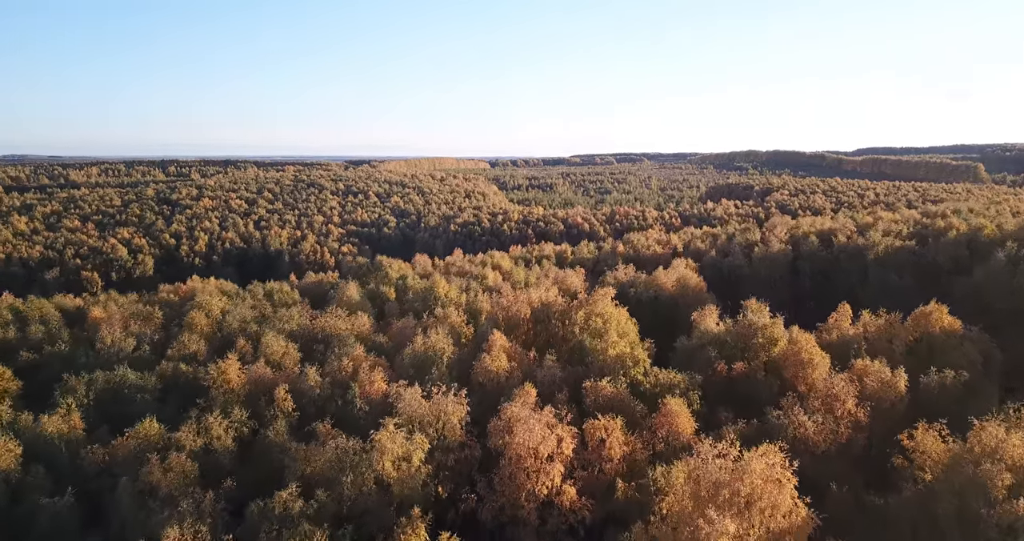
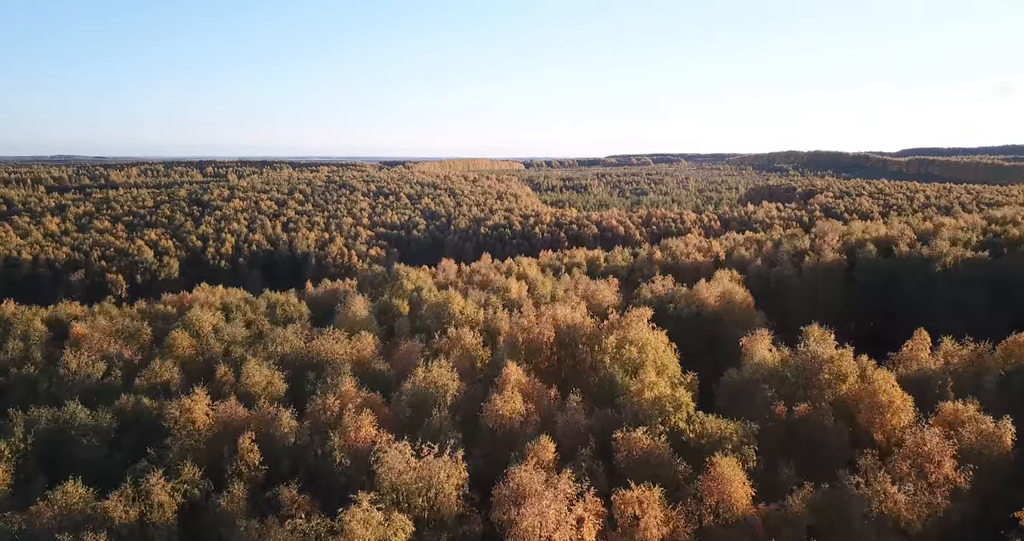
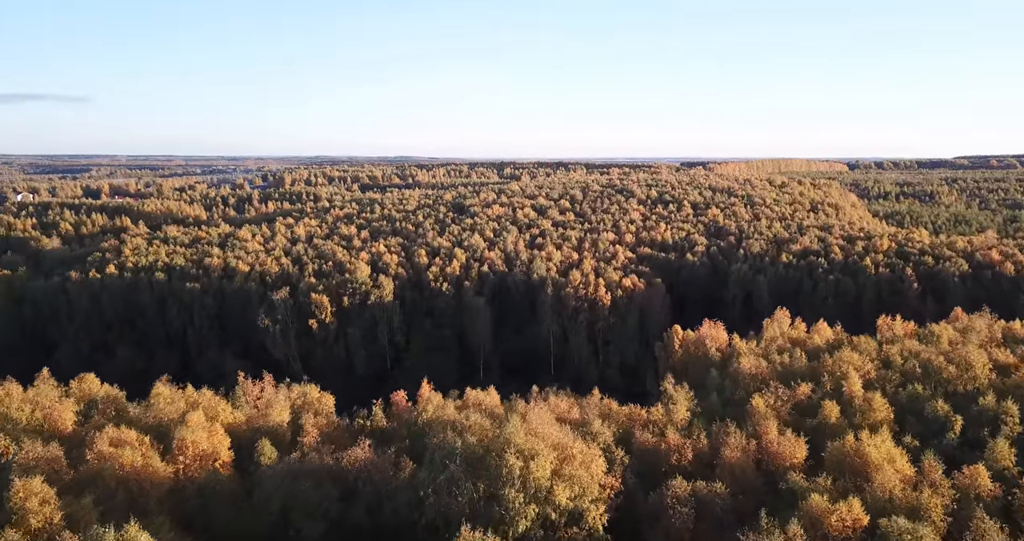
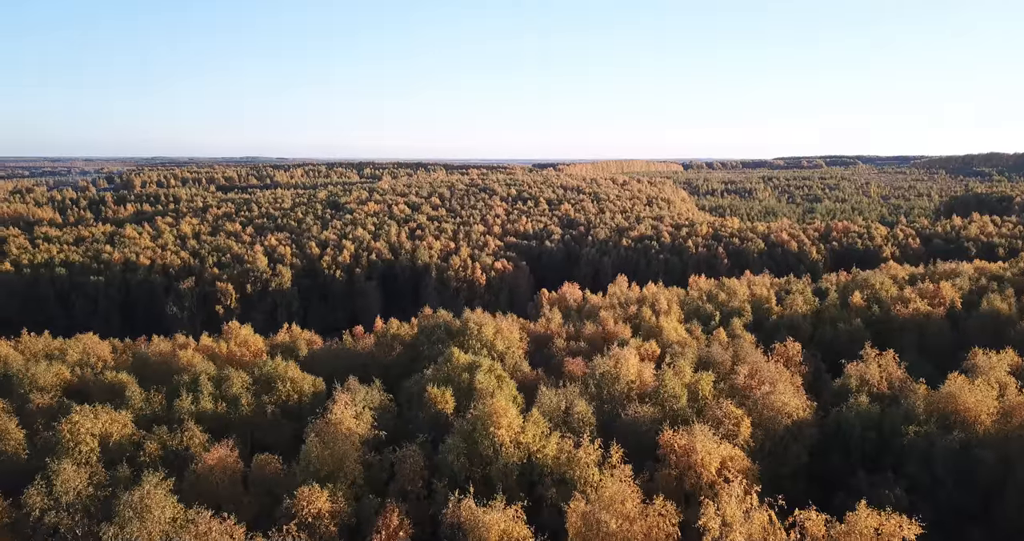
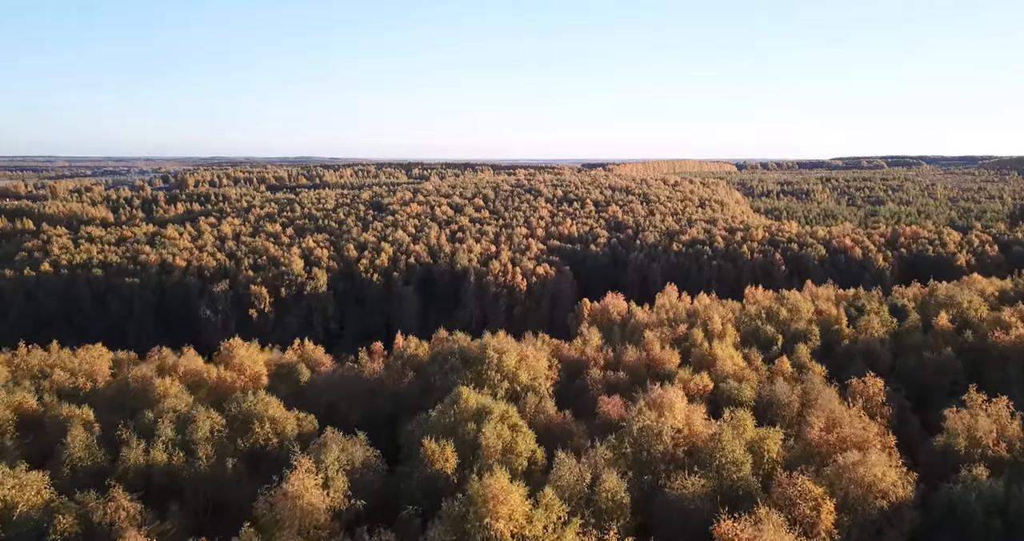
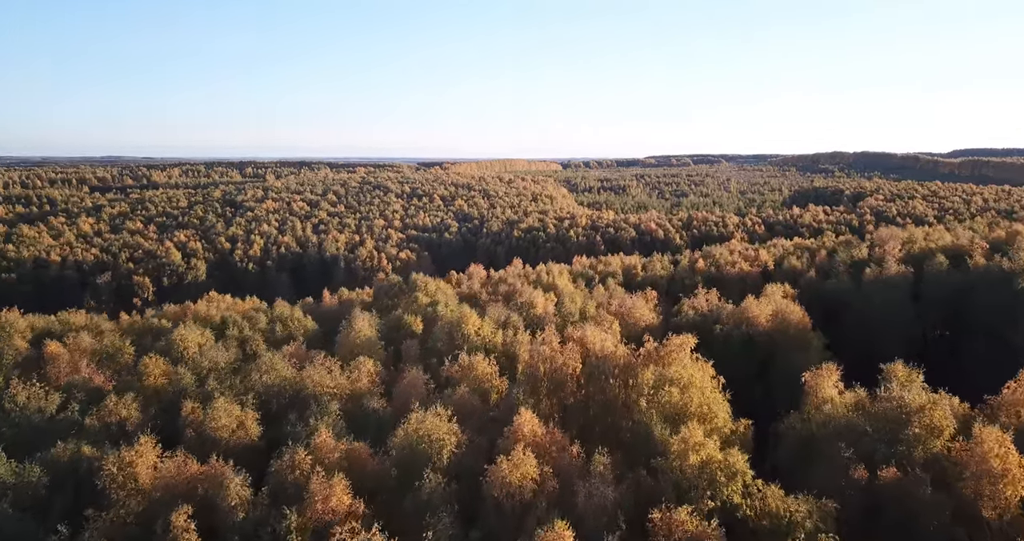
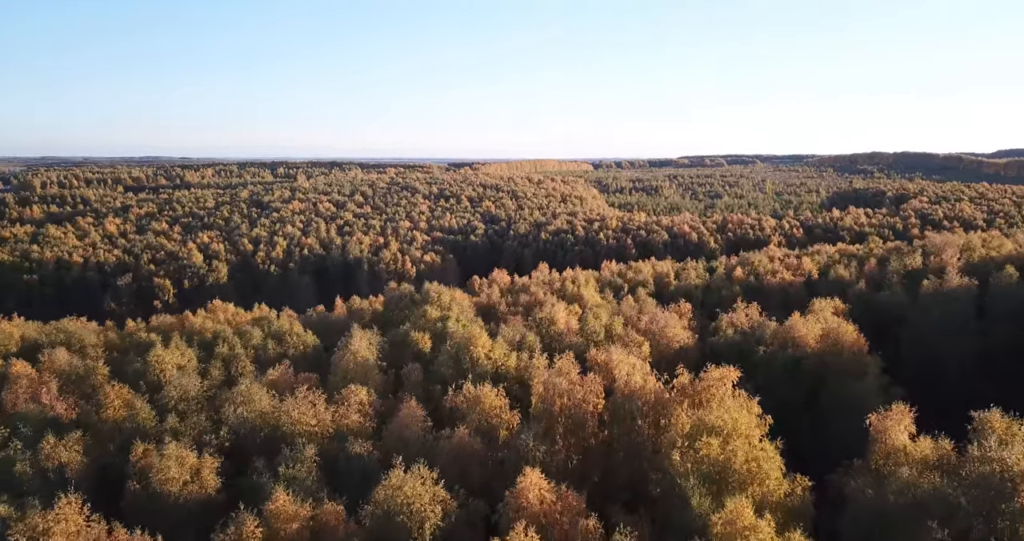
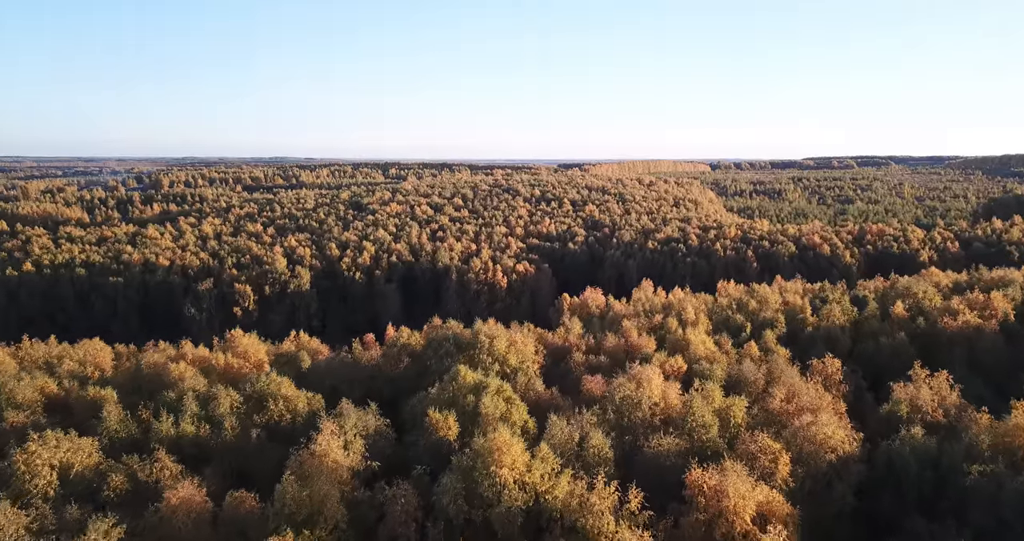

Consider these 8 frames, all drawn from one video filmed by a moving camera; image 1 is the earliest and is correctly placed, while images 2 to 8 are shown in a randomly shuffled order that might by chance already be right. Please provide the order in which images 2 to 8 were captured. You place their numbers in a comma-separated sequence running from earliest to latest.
2, 6, 7, 4, 8, 5, 3
